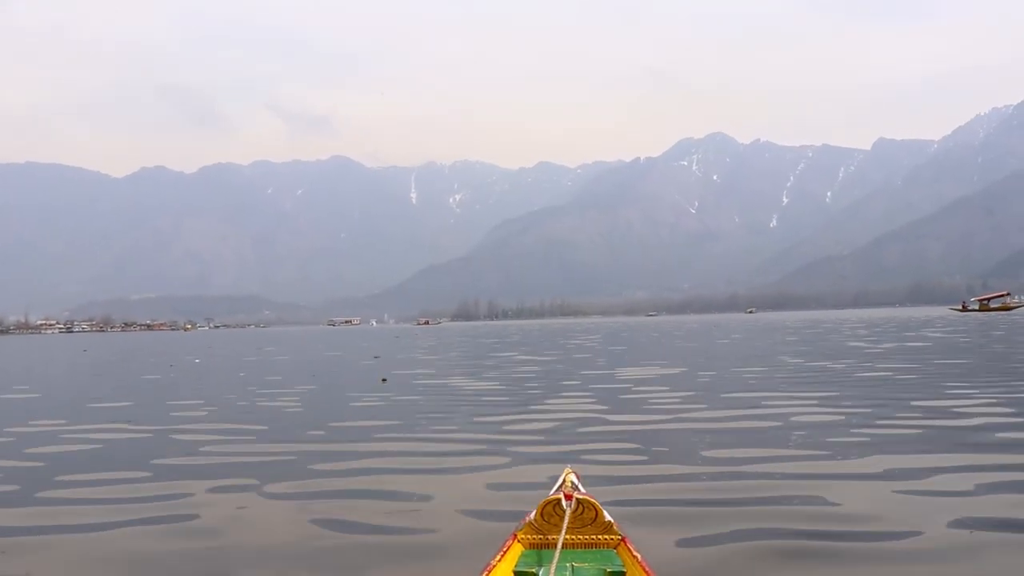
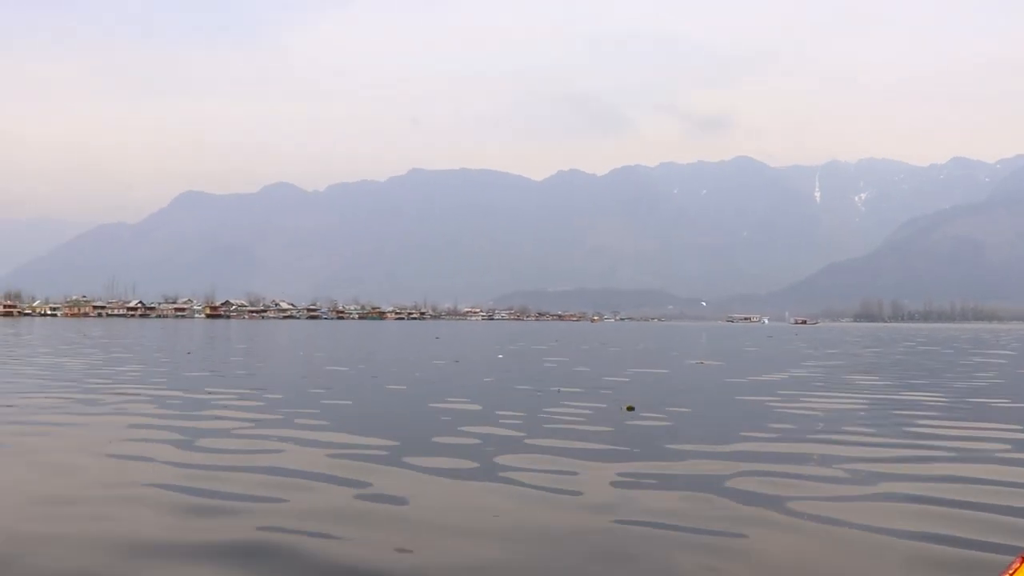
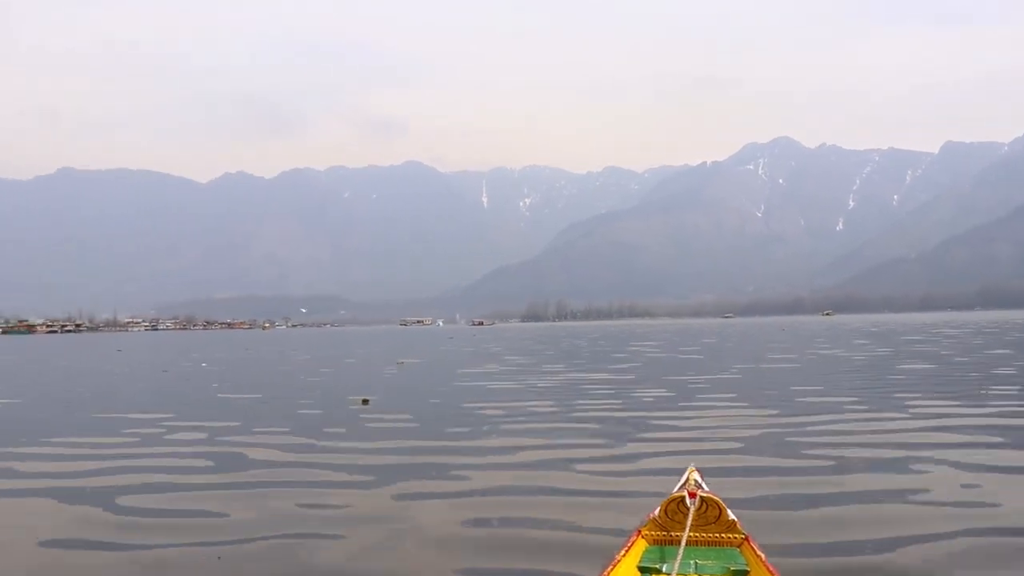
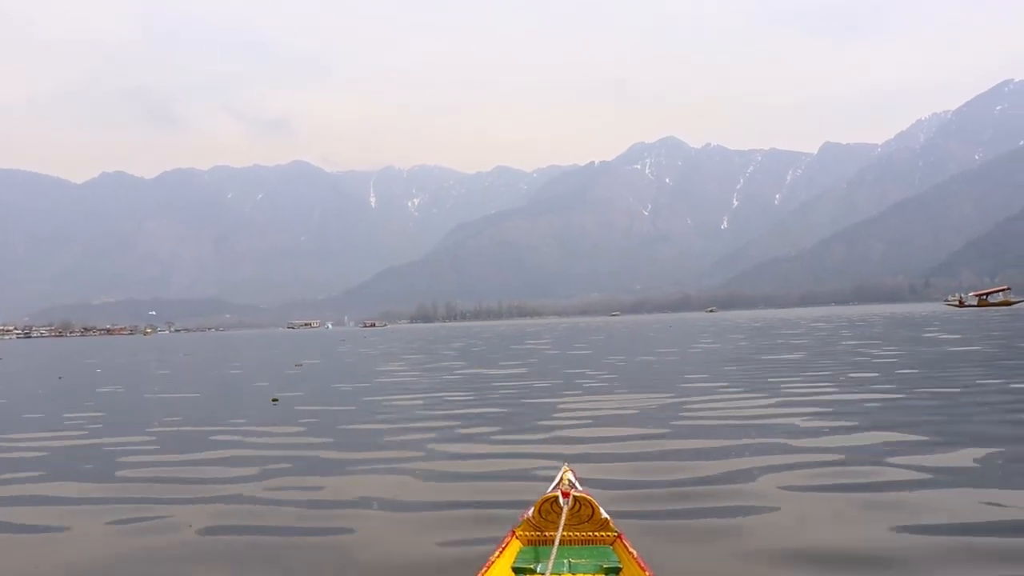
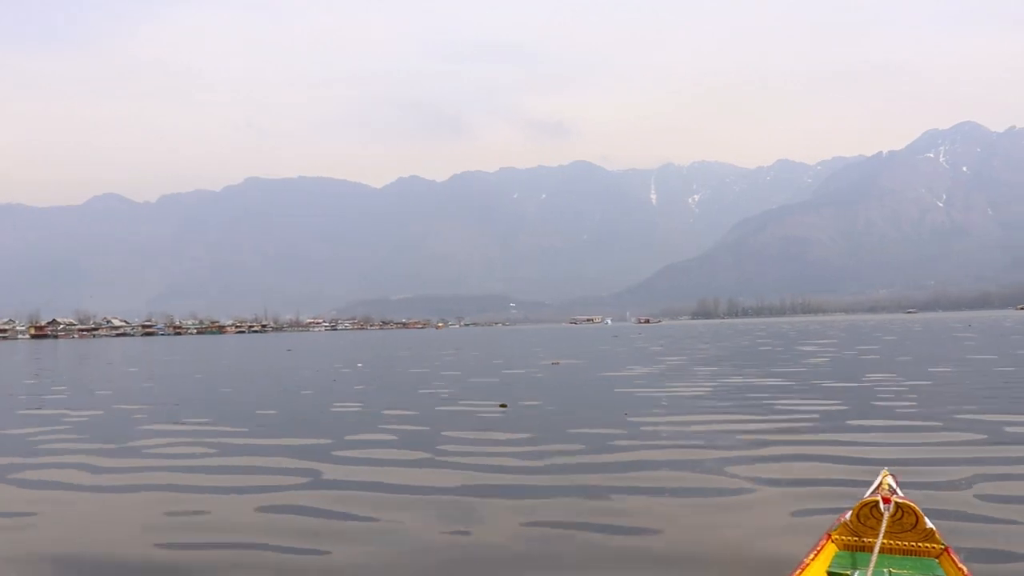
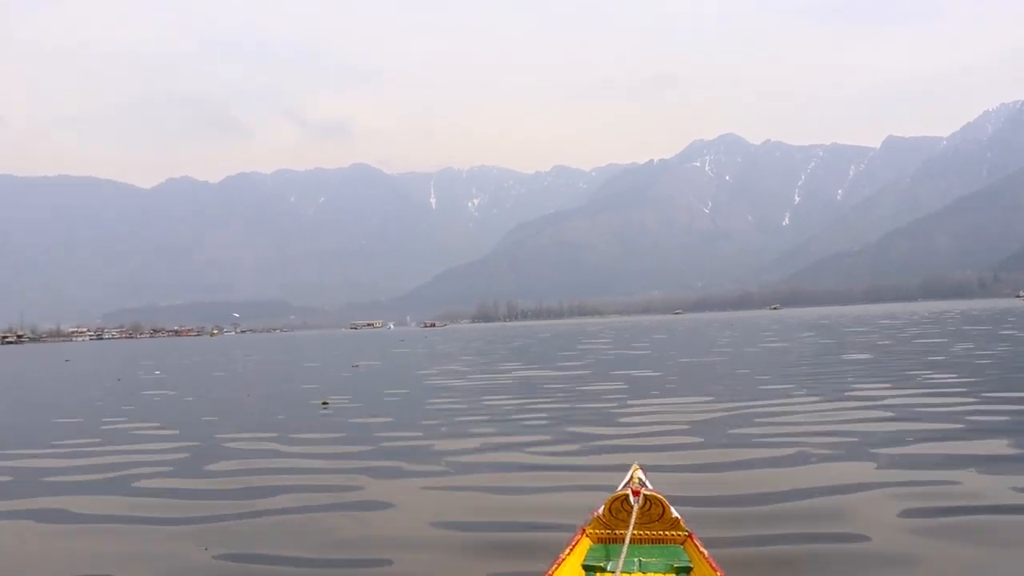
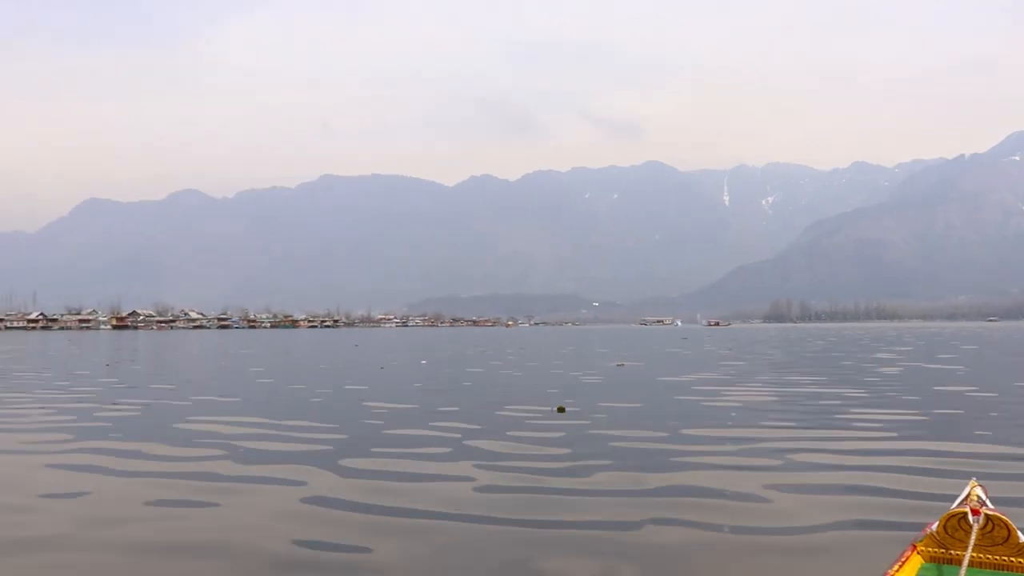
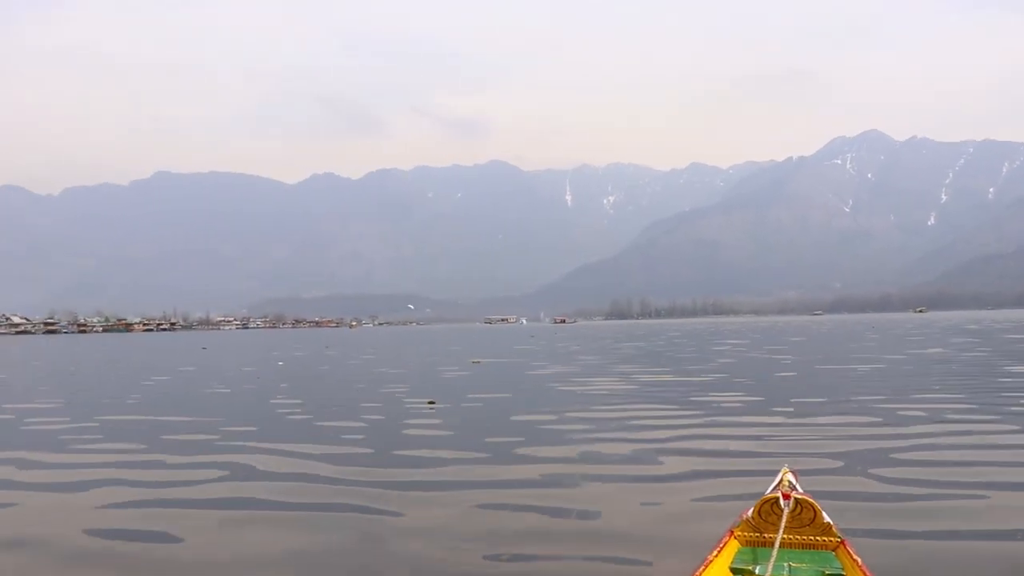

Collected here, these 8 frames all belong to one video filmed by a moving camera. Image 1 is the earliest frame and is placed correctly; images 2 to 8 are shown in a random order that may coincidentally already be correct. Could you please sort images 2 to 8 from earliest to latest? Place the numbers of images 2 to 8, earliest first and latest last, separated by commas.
4, 6, 3, 8, 5, 7, 2
